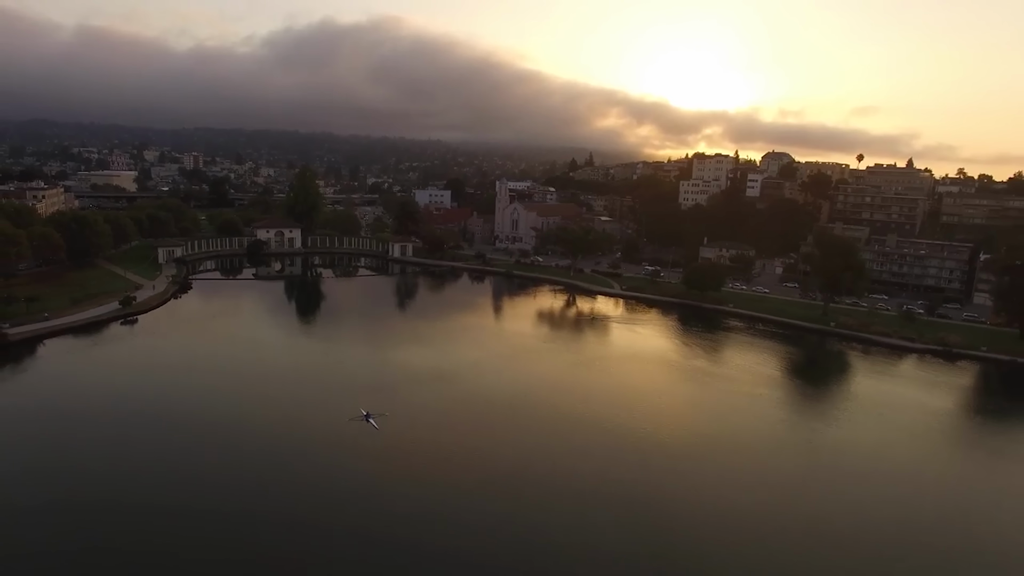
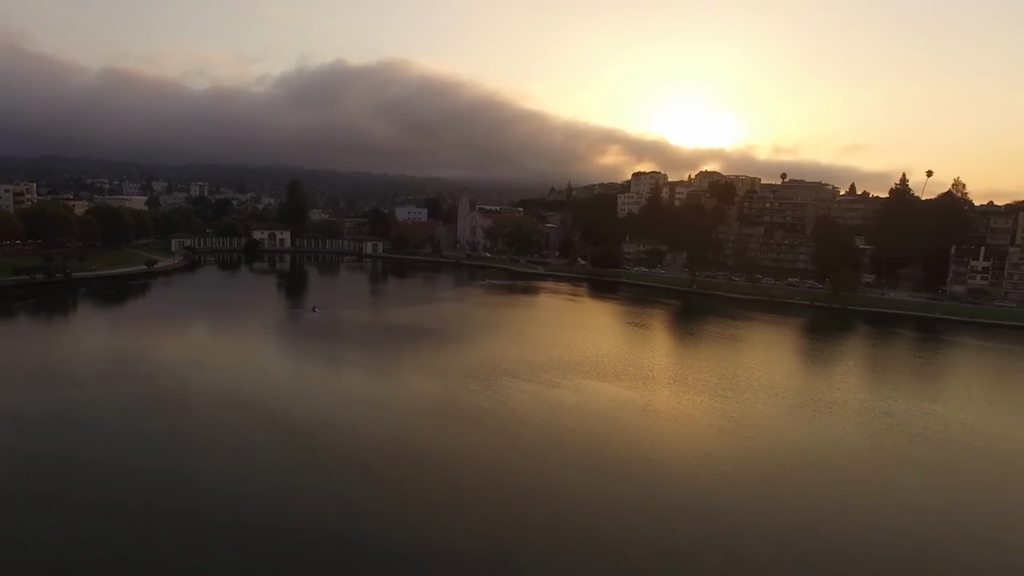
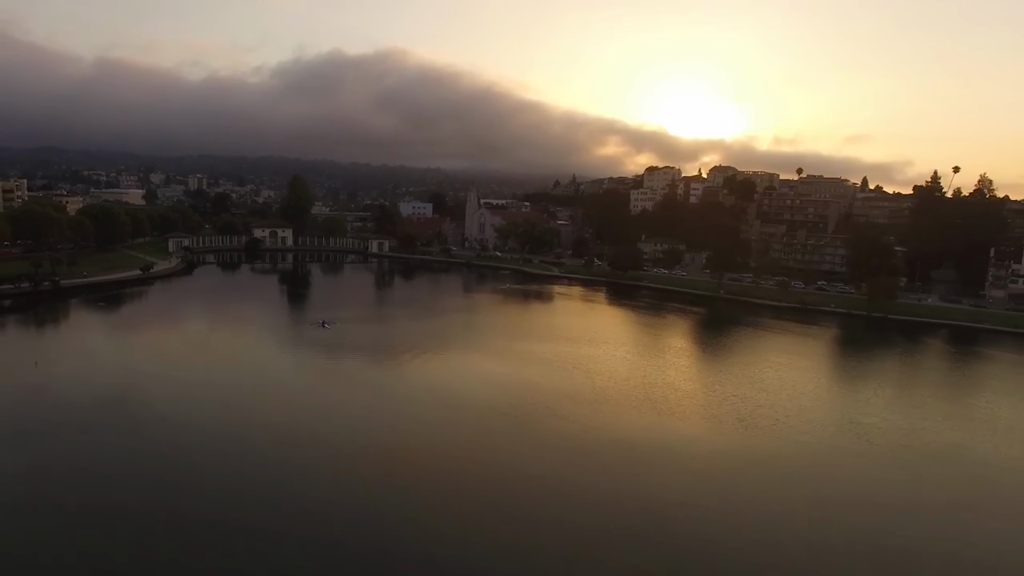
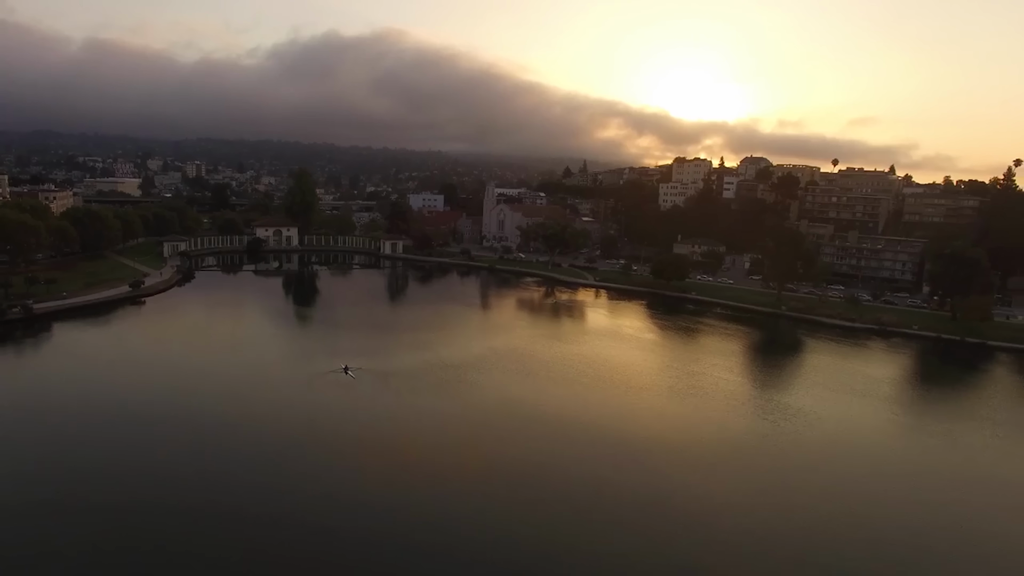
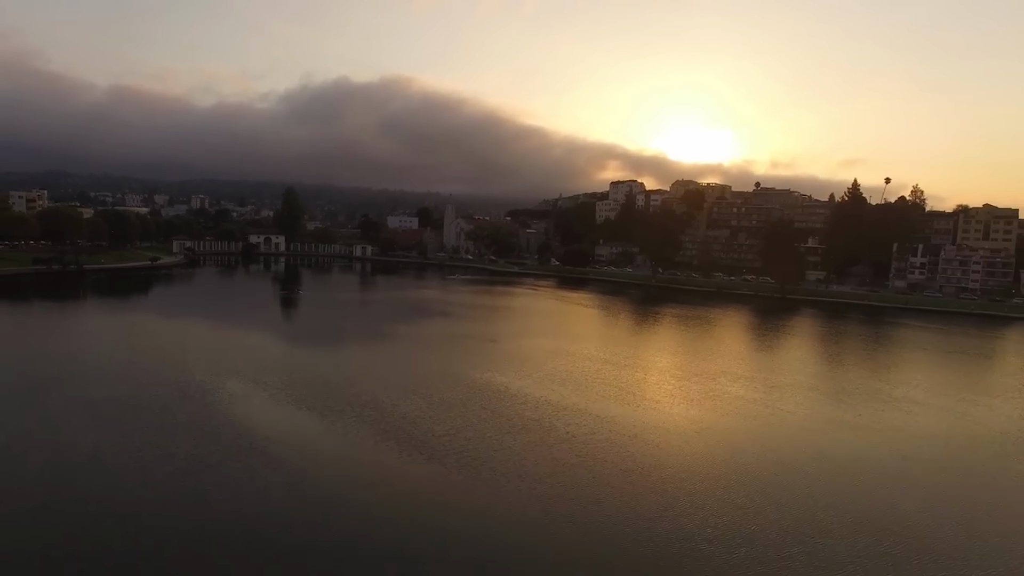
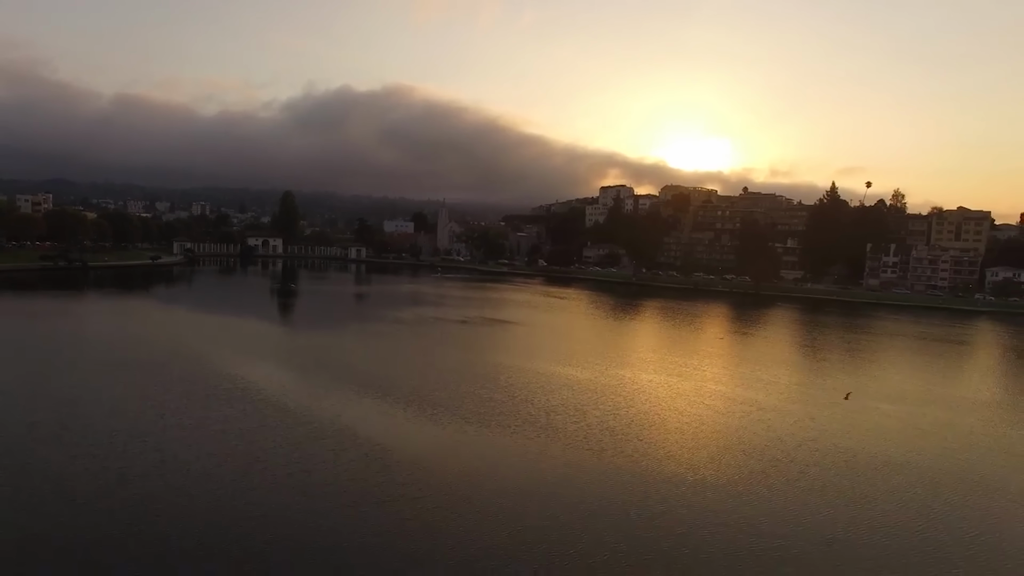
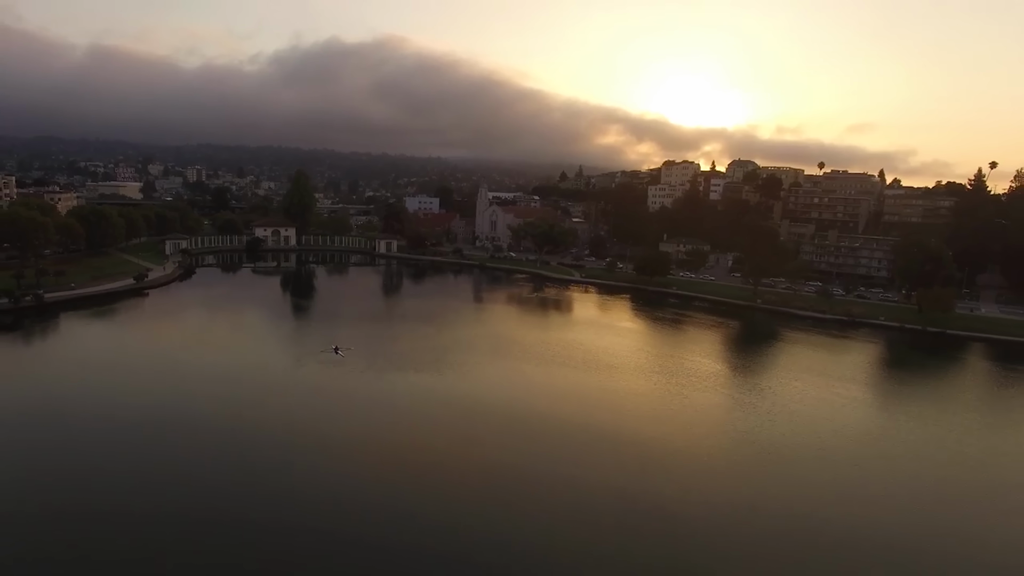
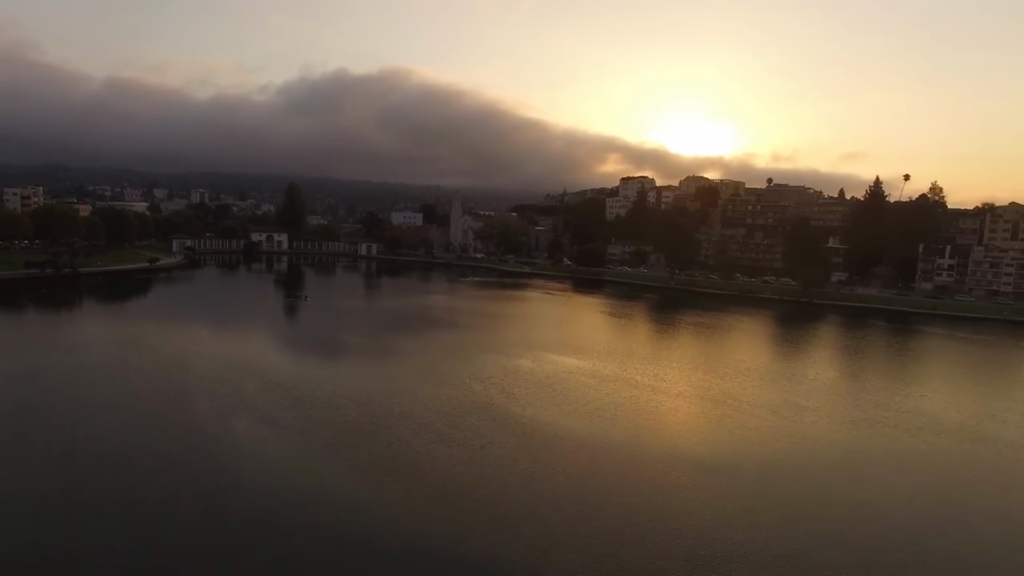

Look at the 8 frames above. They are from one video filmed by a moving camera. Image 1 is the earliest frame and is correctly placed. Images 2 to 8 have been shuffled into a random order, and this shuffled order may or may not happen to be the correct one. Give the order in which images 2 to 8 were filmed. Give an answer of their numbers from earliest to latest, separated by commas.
4, 7, 3, 2, 8, 5, 6
